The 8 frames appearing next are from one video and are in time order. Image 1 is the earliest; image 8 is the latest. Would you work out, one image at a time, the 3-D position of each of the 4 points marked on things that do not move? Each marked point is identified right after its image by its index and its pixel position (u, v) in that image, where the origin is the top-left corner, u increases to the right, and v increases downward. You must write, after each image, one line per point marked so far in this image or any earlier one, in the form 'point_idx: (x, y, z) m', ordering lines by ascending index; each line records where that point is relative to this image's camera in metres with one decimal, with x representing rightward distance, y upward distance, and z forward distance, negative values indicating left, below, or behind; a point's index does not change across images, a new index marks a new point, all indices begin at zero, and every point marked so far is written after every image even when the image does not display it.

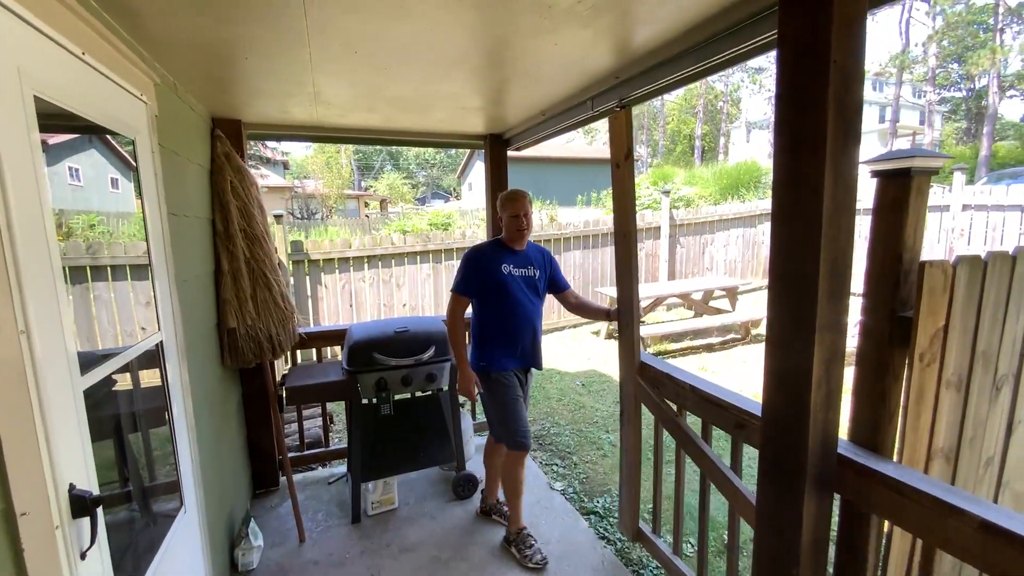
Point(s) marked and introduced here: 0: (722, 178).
0: (+5.9, +3.1, +12.8) m
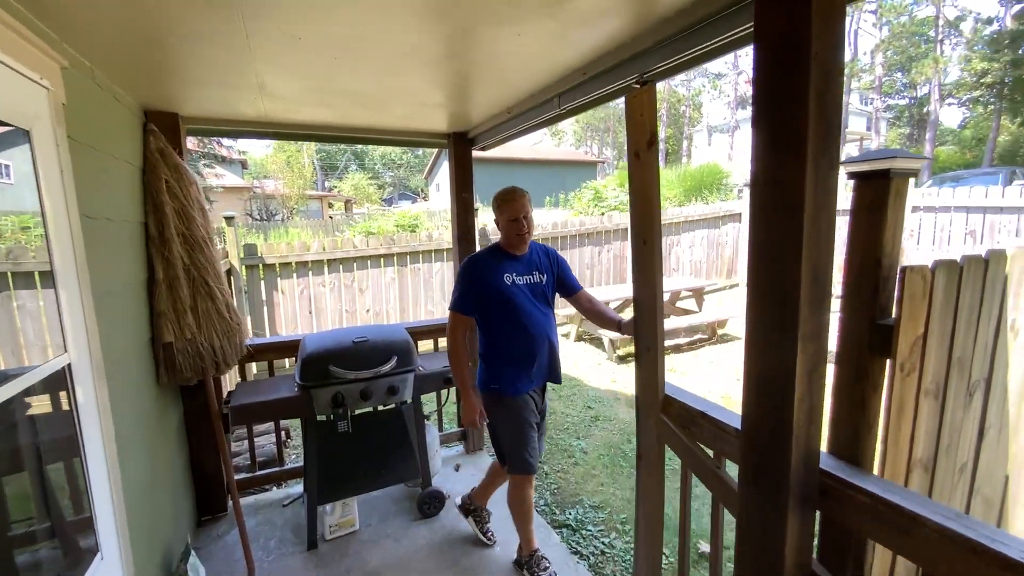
0: (+5.0, +3.1, +13.0) m
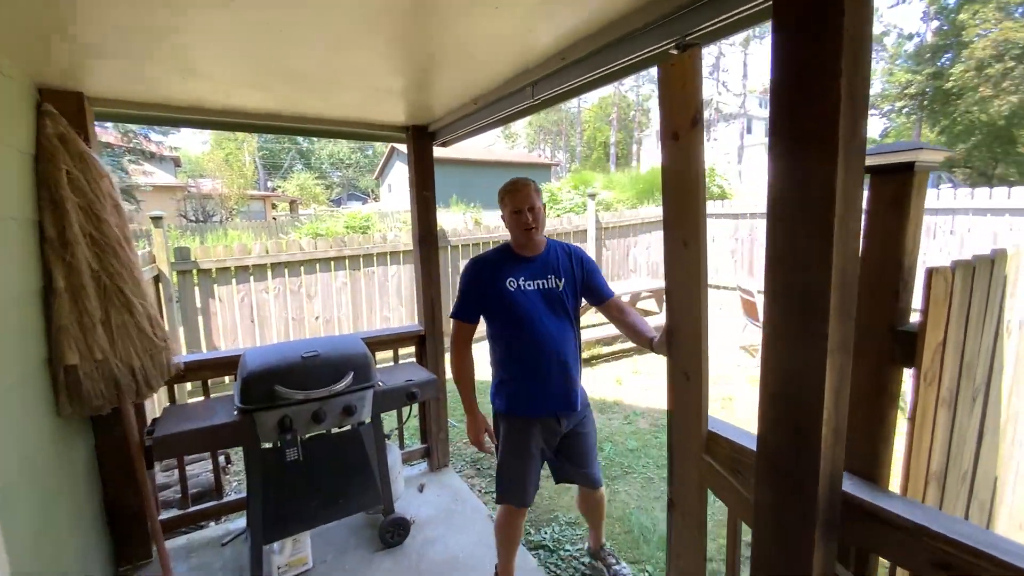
0: (+3.7, +3.1, +13.3) m
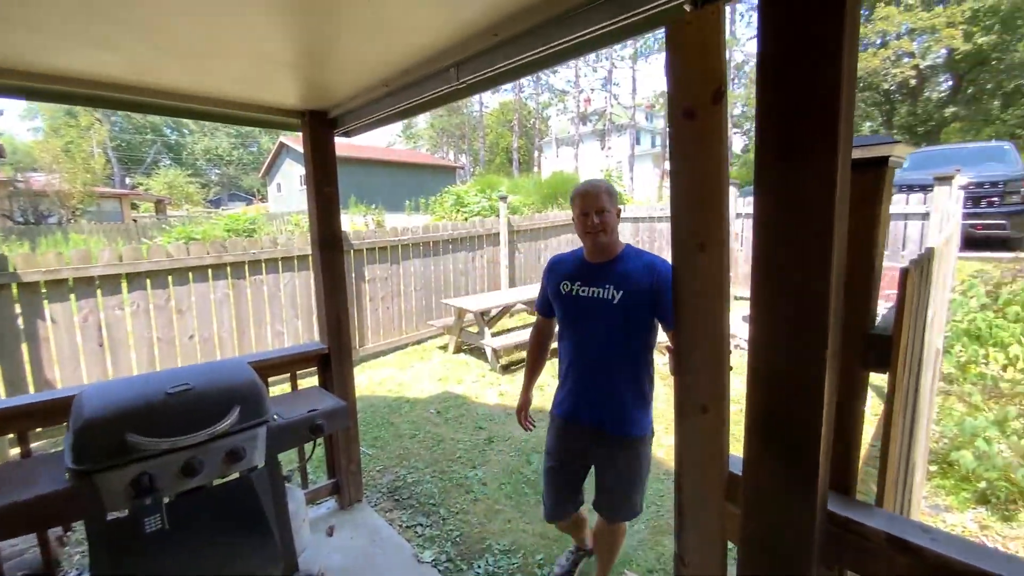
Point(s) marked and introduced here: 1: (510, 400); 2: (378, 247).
0: (+0.9, +3.0, +13.5) m
1: (0.0, -1.0, +4.2) m
2: (-1.6, +0.5, +5.4) m
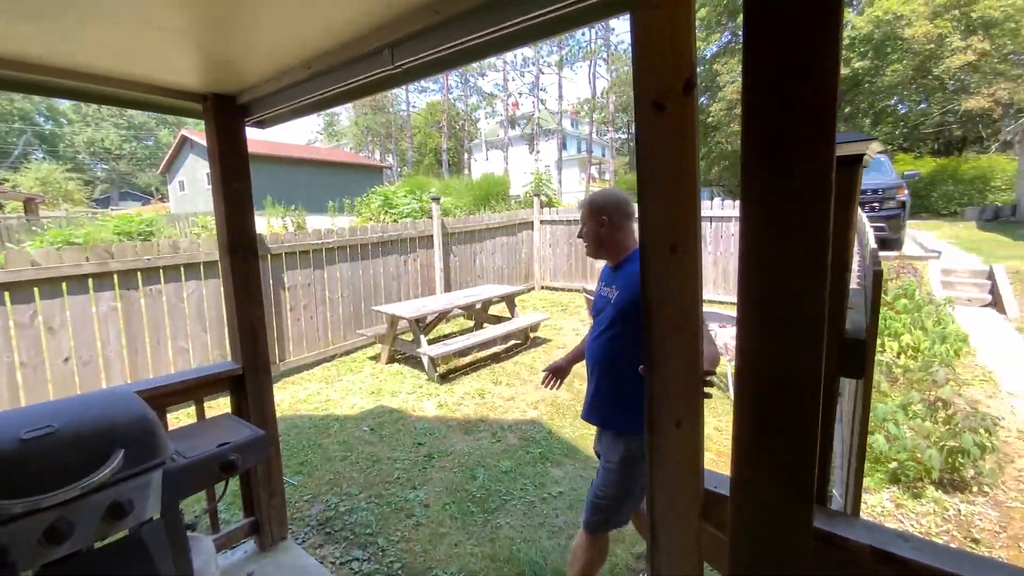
0: (-1.1, +2.9, +13.4) m
1: (-0.6, -1.1, +4.0) m
2: (-2.4, +0.4, +5.0) m
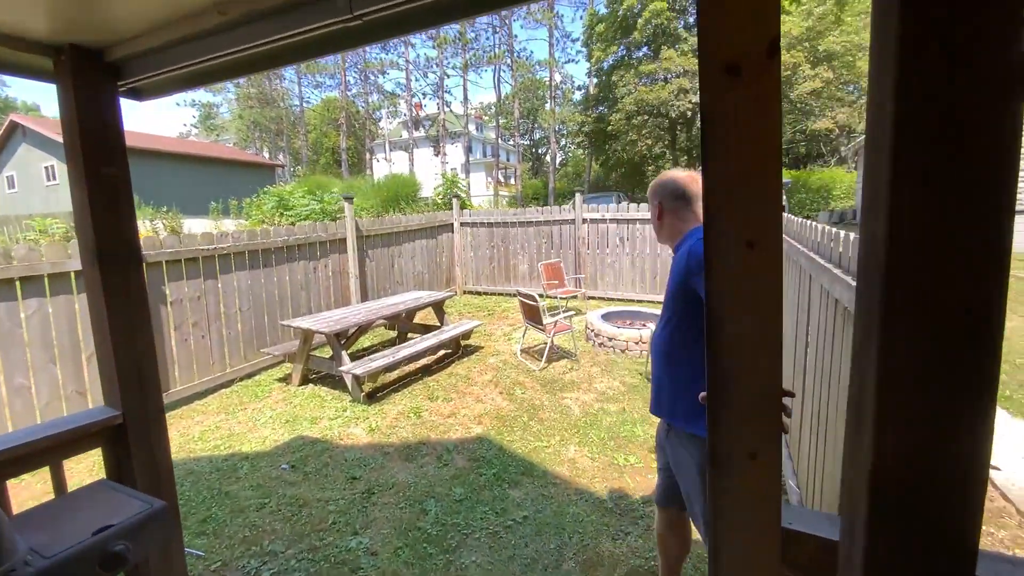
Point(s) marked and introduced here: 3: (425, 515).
0: (-3.6, +2.7, +12.6) m
1: (-1.0, -1.2, +3.5) m
2: (-3.0, +0.3, +4.2) m
3: (-0.5, -1.3, +2.6) m
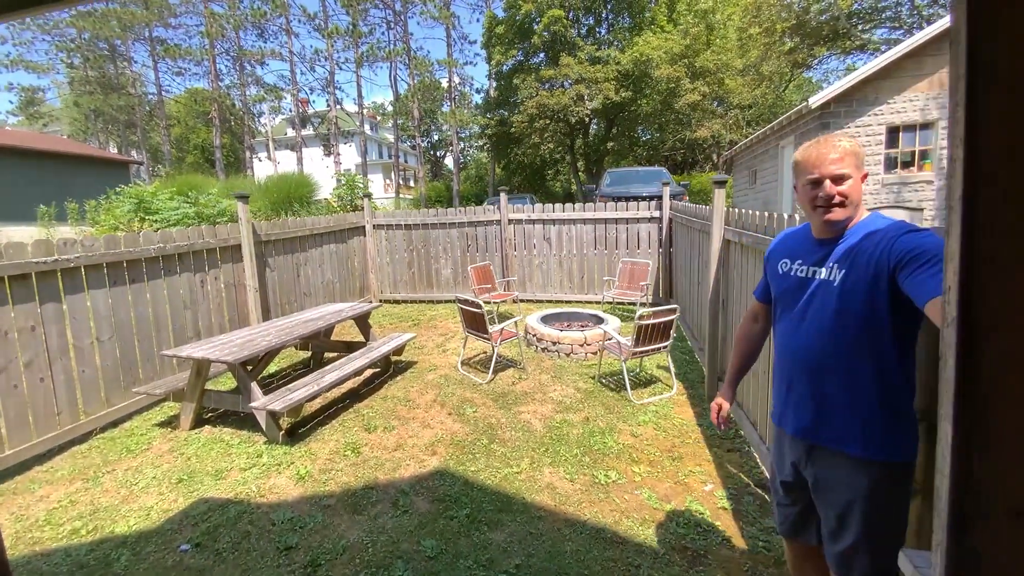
0: (-6.0, +2.4, +11.2) m
1: (-1.2, -1.2, +2.9) m
2: (-3.4, +0.1, +3.1) m
3: (-0.6, -1.4, +2.1) m
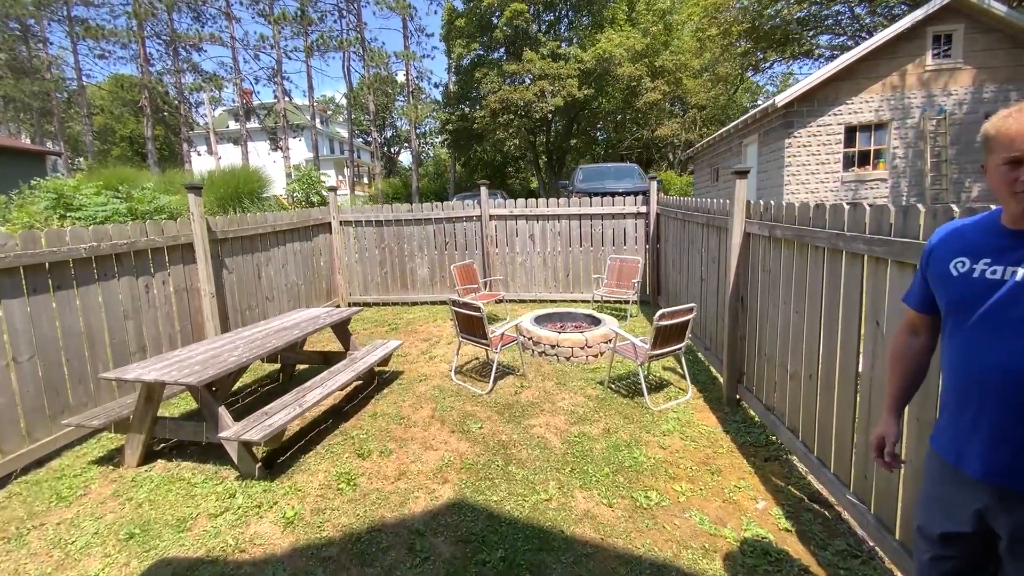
0: (-6.6, +2.3, +10.2) m
1: (-1.1, -1.3, +2.4) m
2: (-3.3, 0.0, +2.3) m
3: (-0.3, -1.4, +1.7) m
